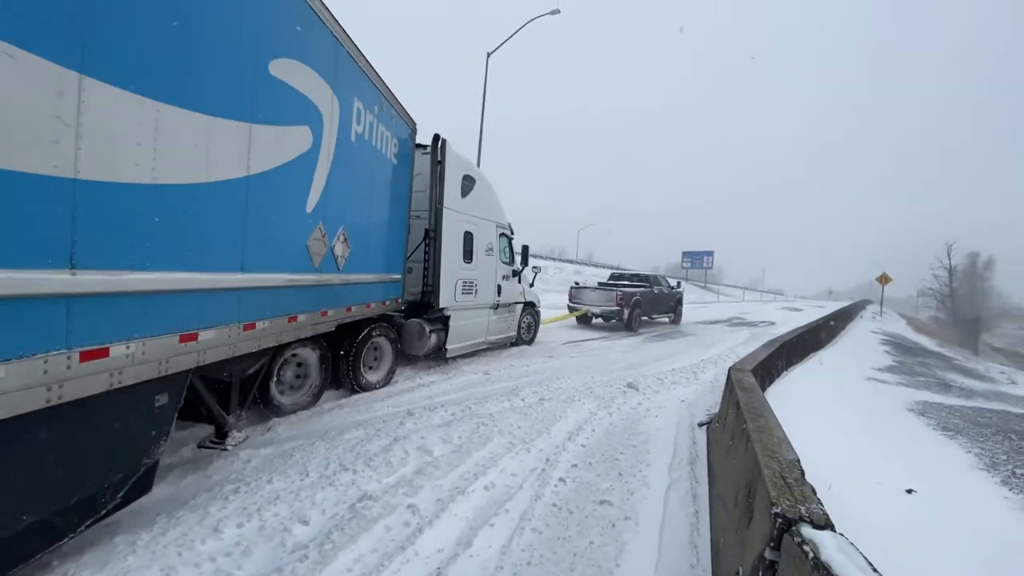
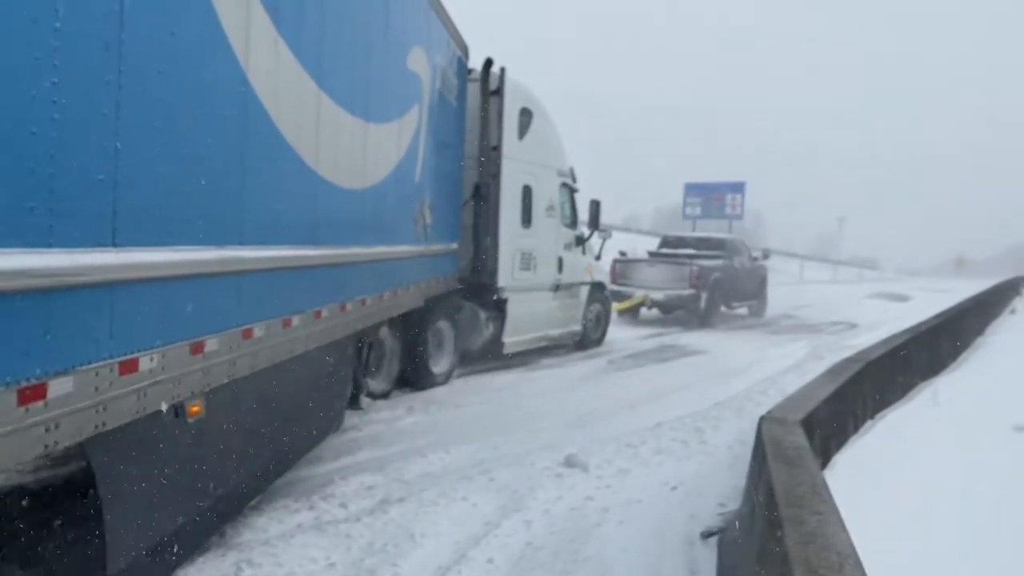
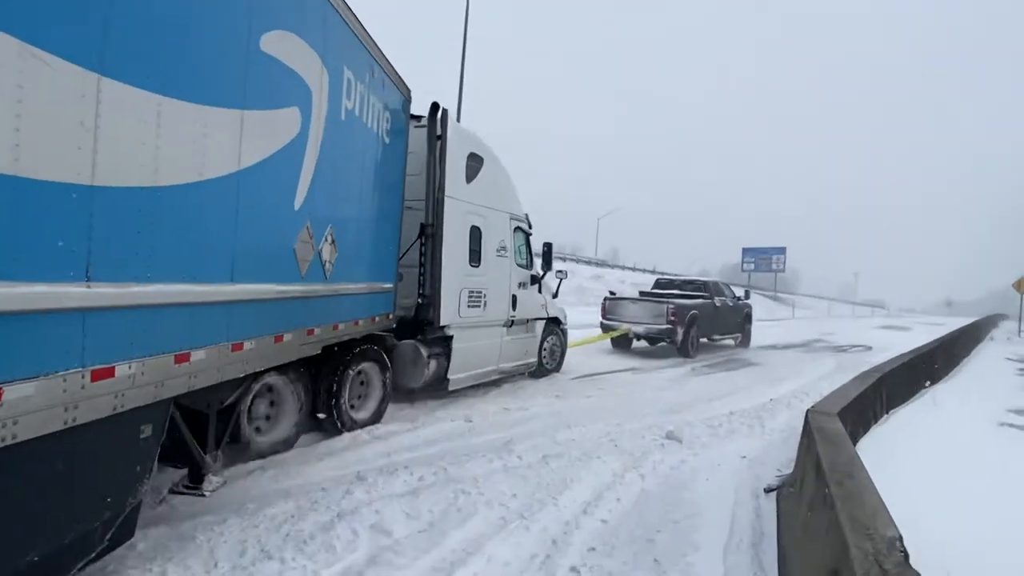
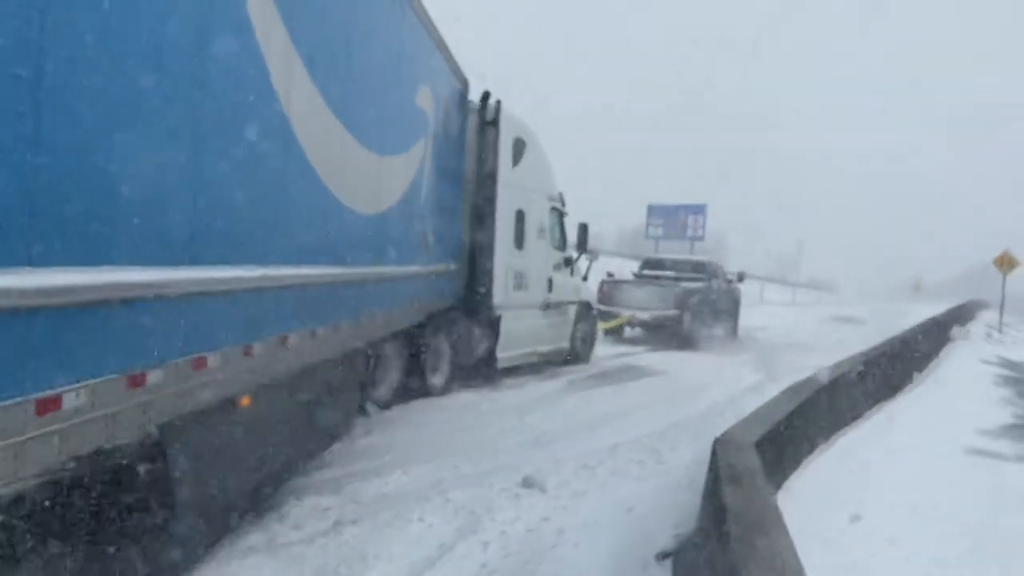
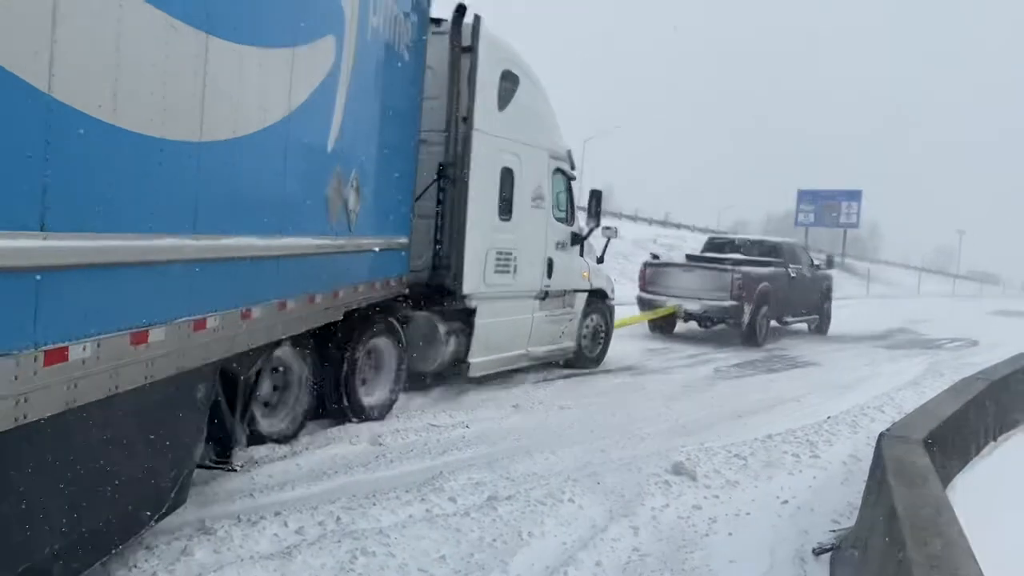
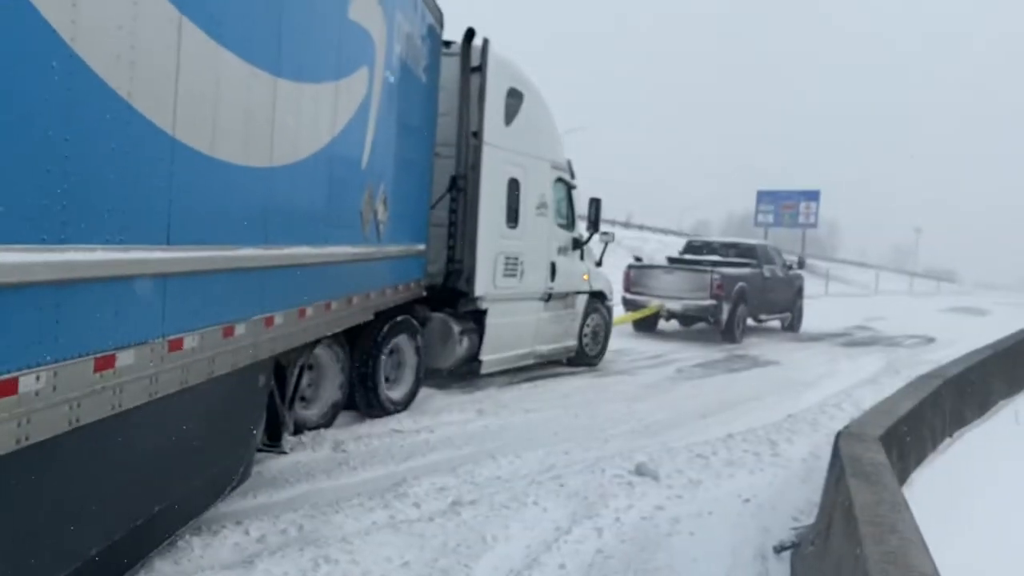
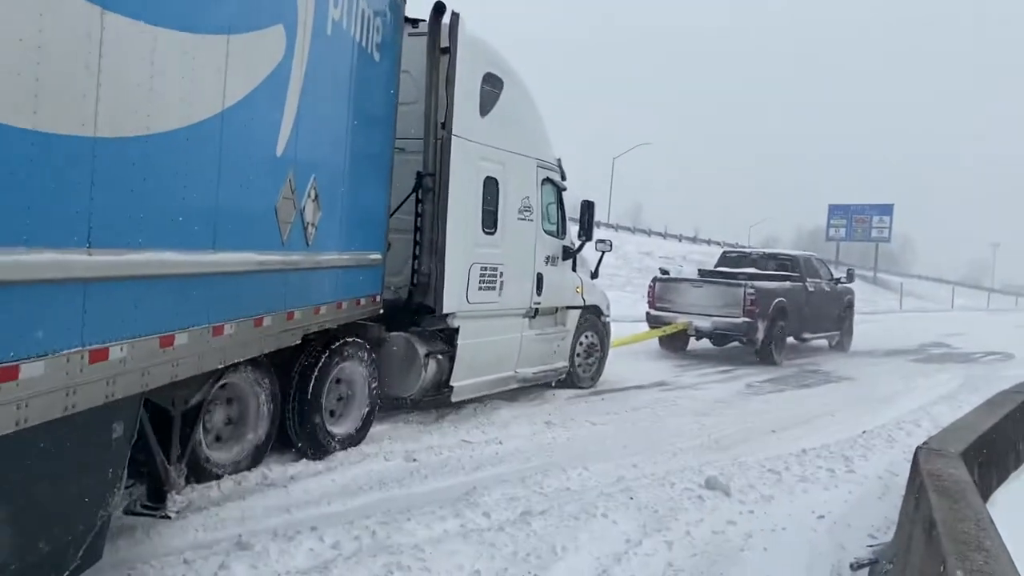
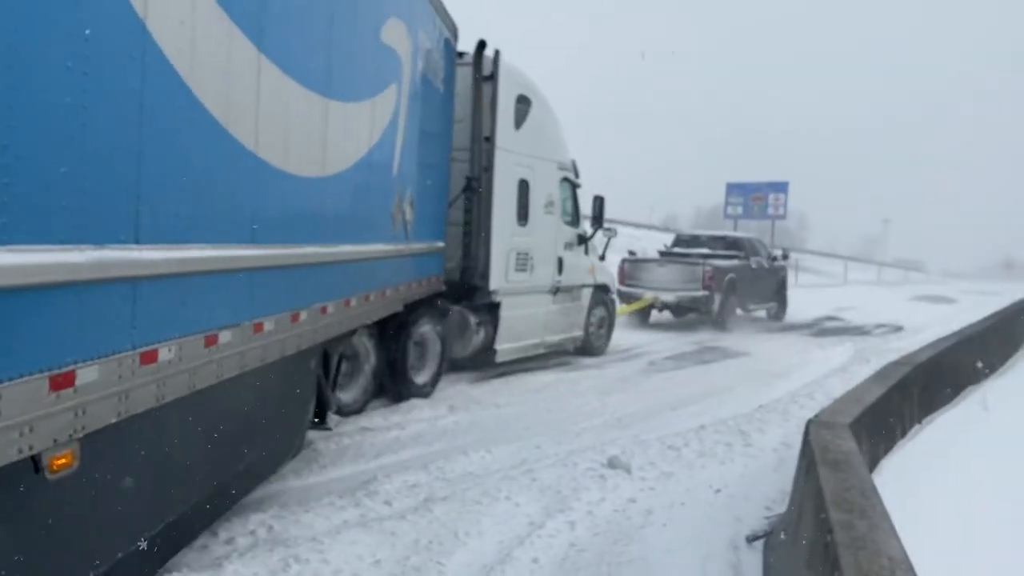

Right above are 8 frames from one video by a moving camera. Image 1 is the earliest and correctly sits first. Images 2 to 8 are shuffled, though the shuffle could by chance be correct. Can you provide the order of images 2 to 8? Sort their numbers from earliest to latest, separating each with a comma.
3, 7, 5, 6, 8, 2, 4
